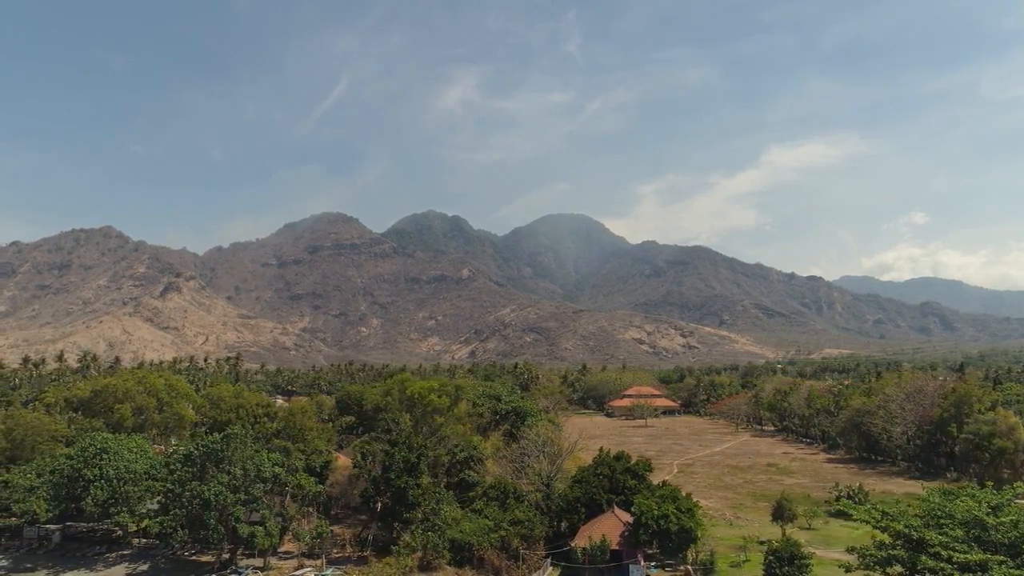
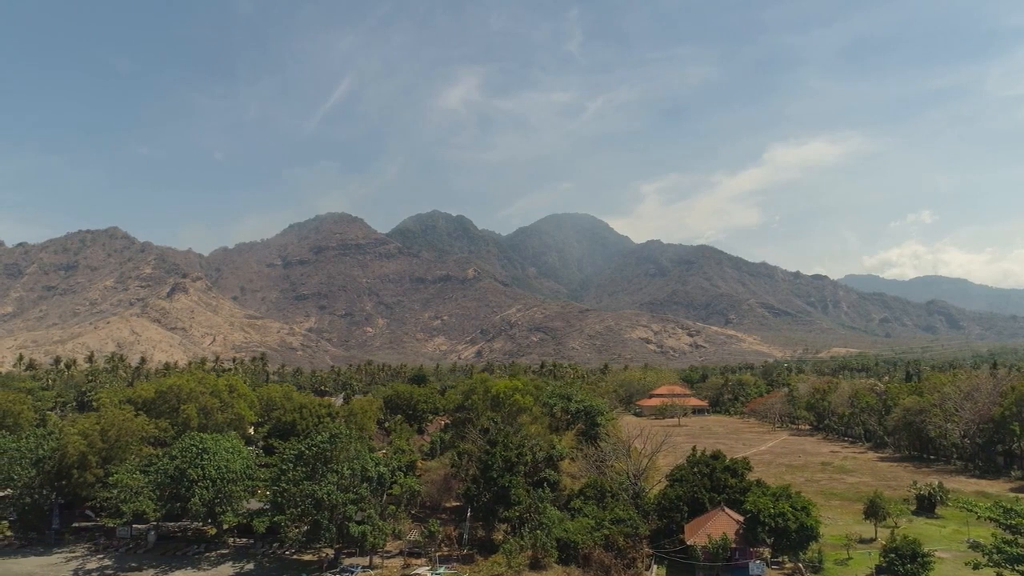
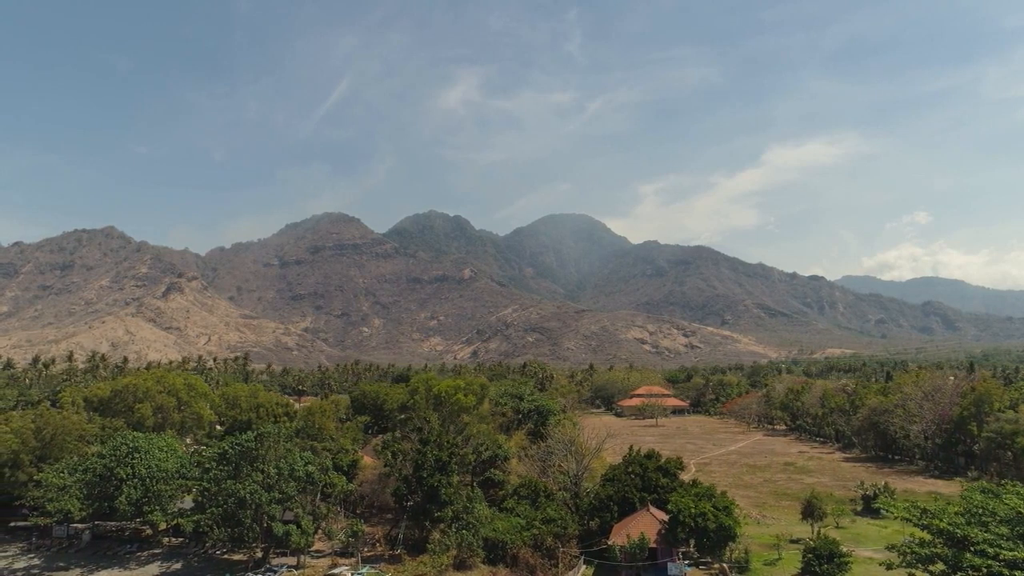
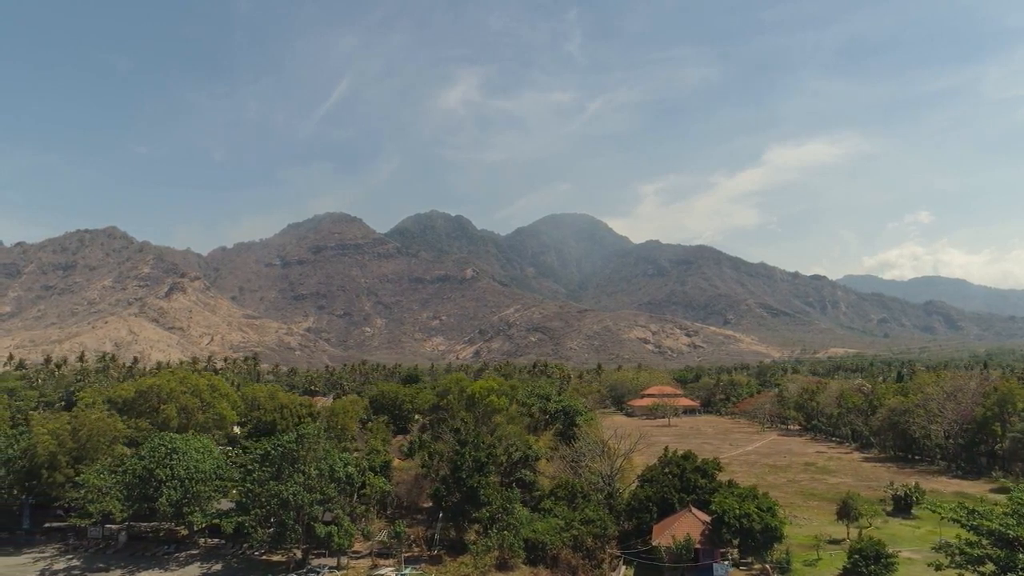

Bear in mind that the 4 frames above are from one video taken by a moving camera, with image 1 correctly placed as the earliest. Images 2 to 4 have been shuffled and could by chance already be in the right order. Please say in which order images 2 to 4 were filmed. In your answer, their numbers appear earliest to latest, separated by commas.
3, 4, 2
